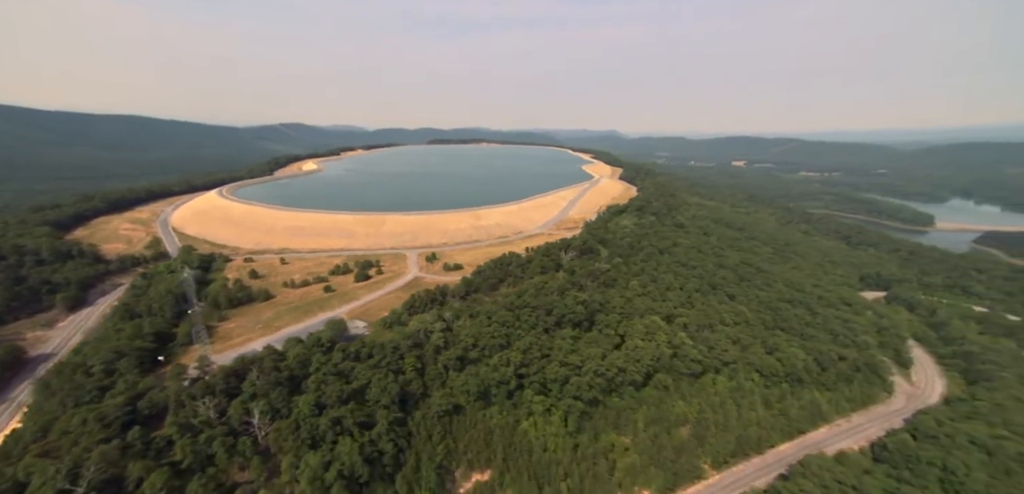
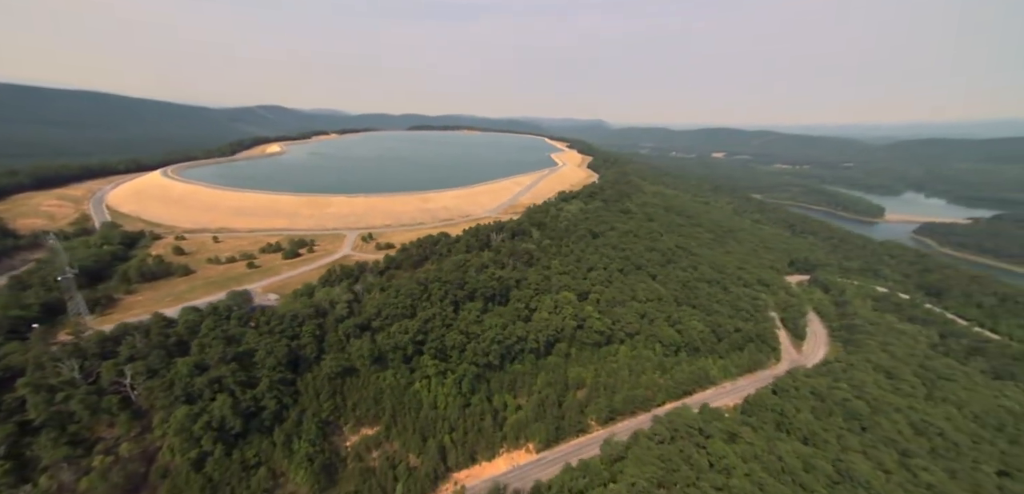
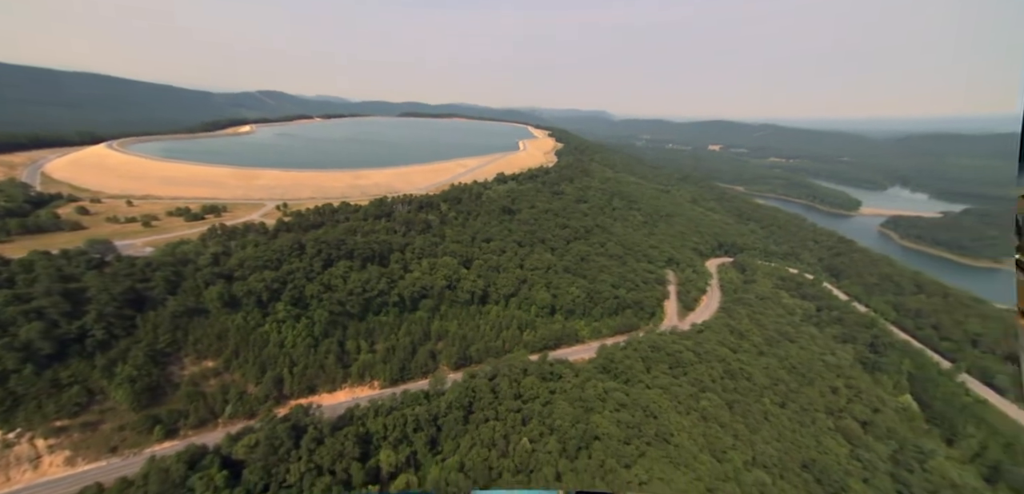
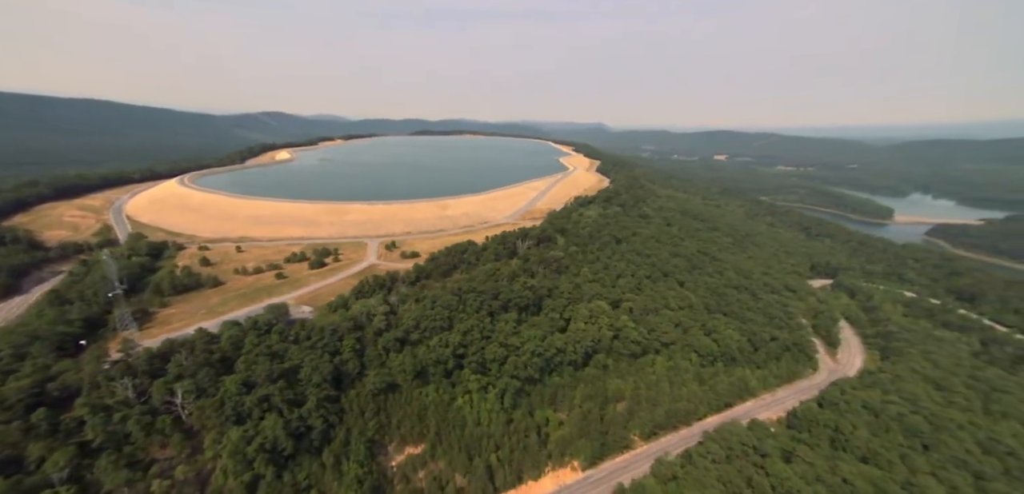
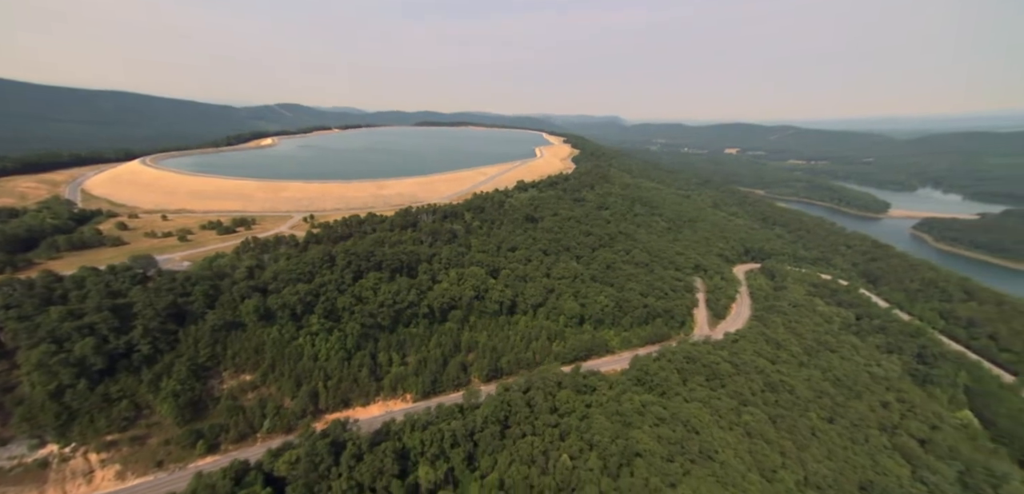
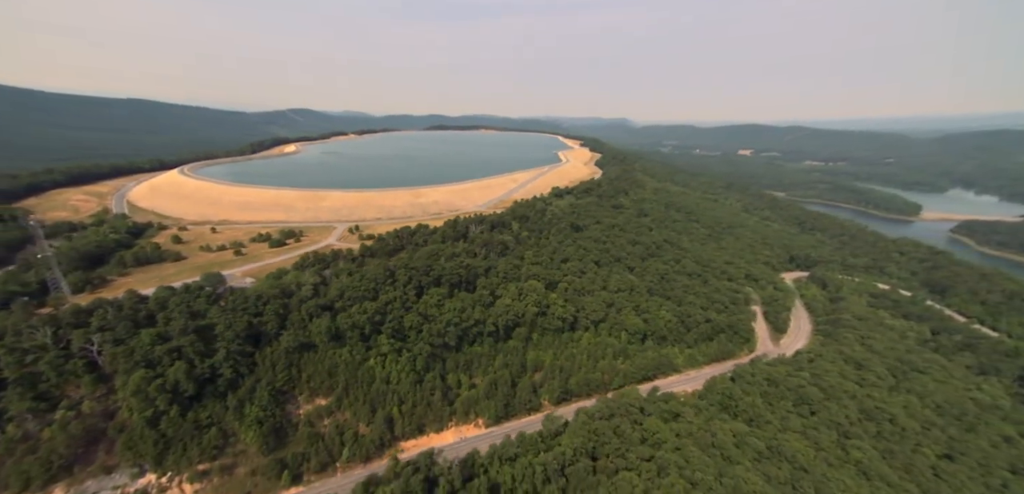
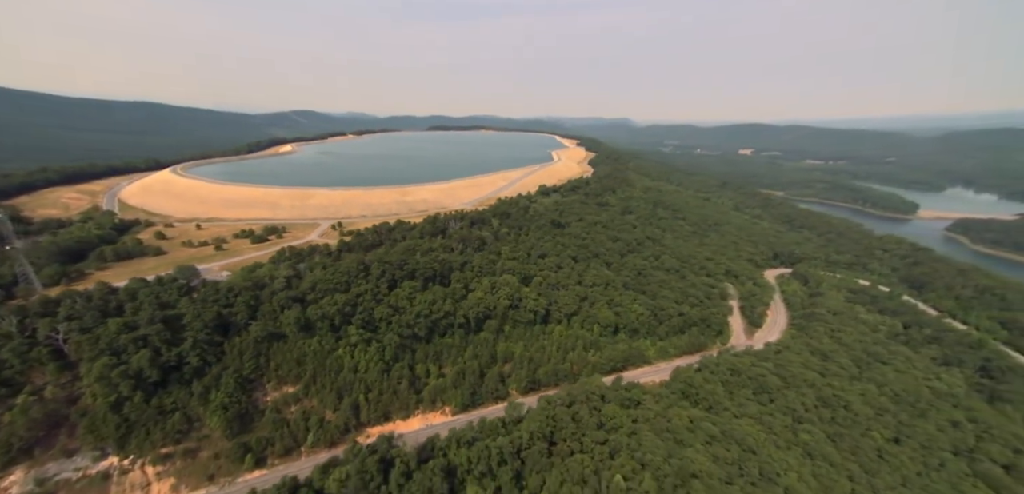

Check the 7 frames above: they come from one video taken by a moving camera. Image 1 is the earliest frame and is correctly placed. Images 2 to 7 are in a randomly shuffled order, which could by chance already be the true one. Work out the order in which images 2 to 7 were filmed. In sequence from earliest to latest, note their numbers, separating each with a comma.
4, 2, 6, 7, 5, 3
